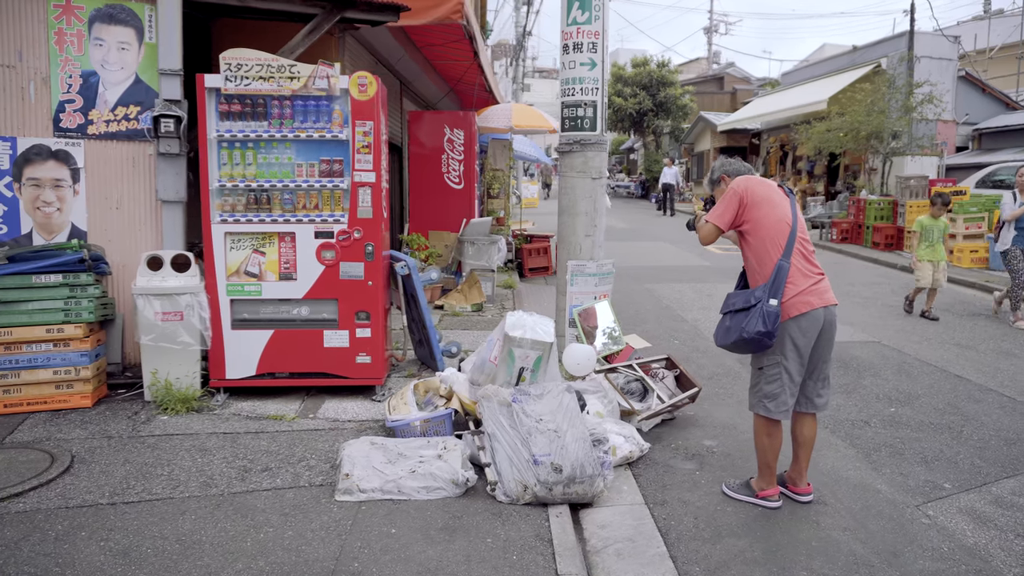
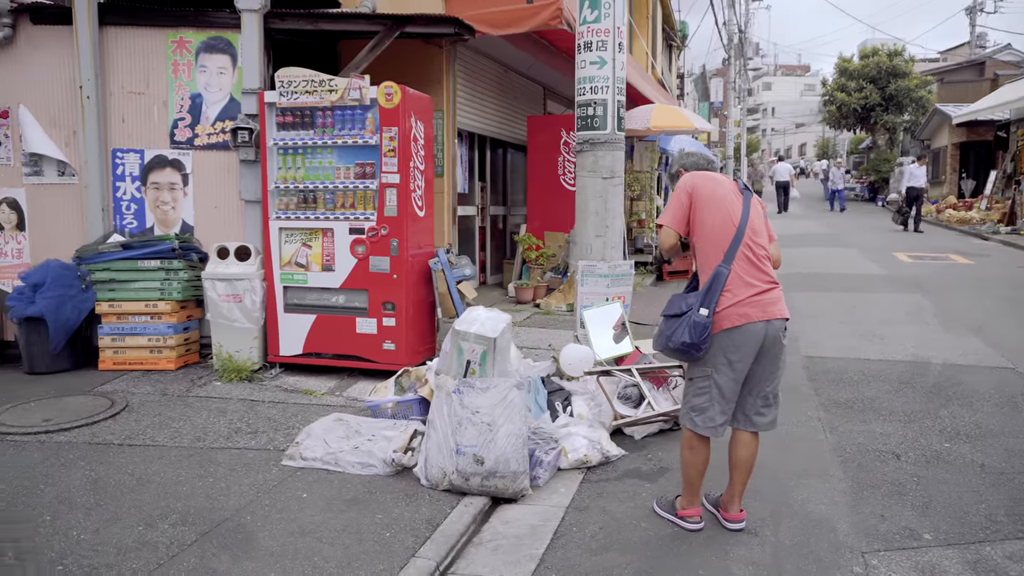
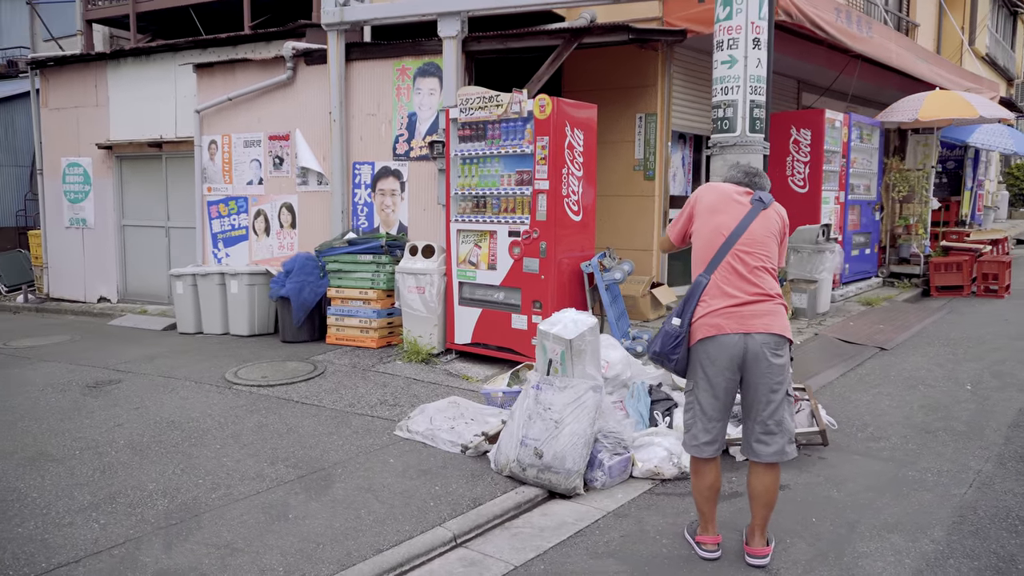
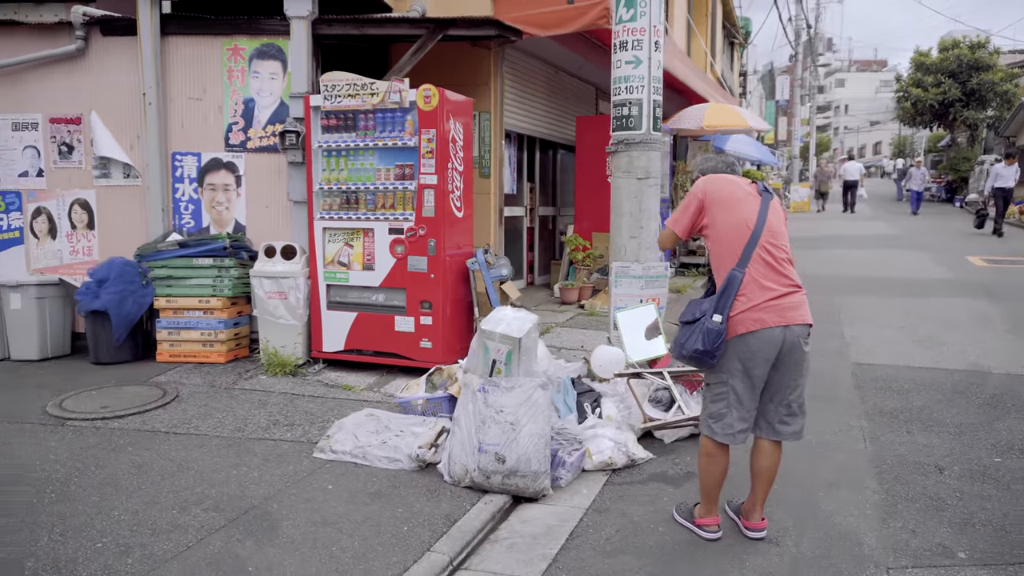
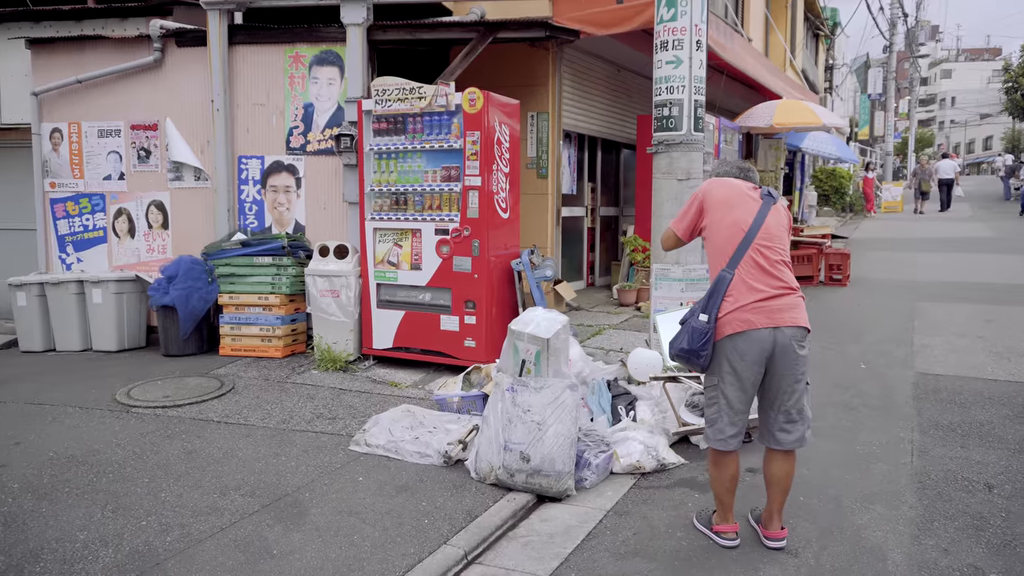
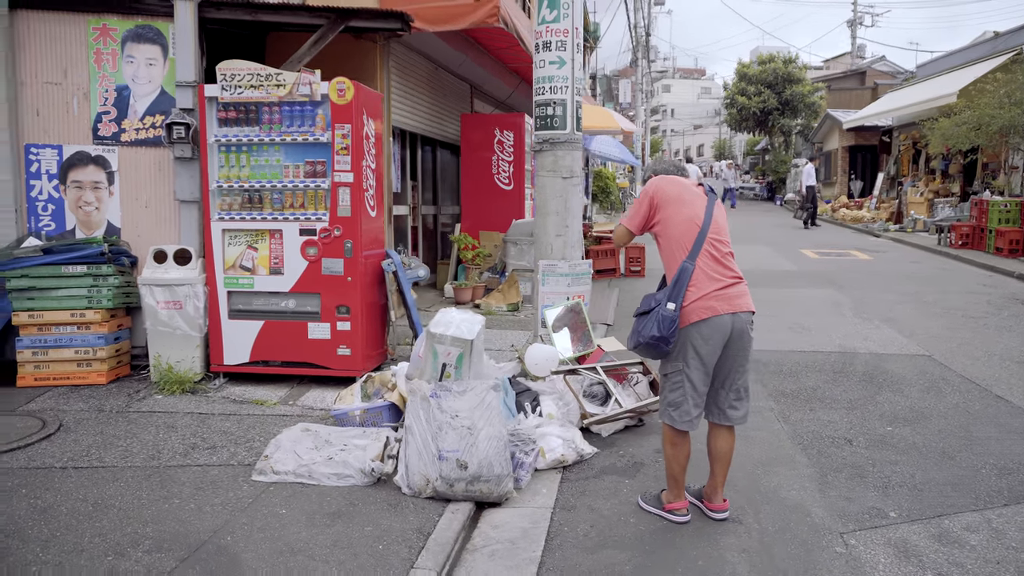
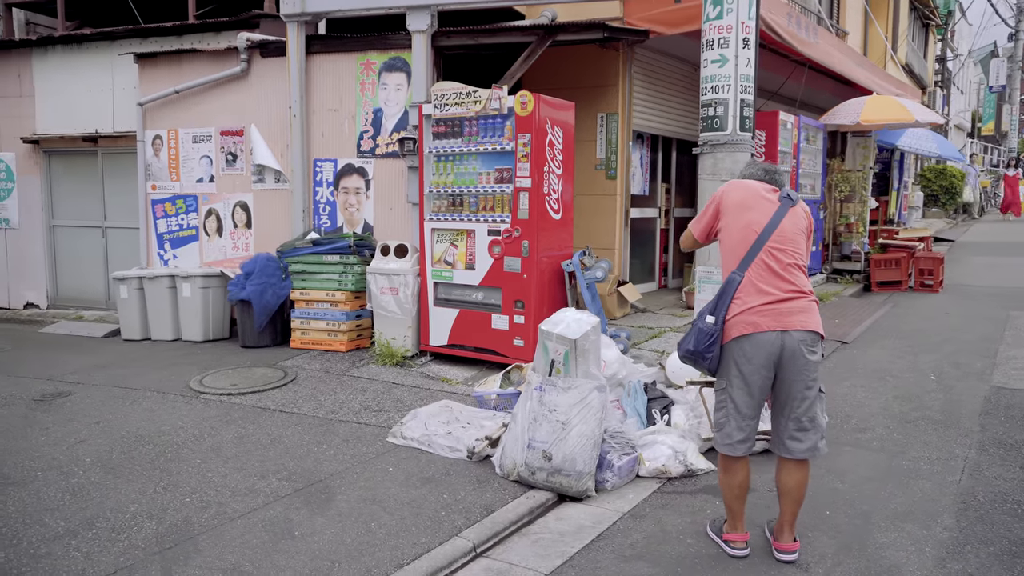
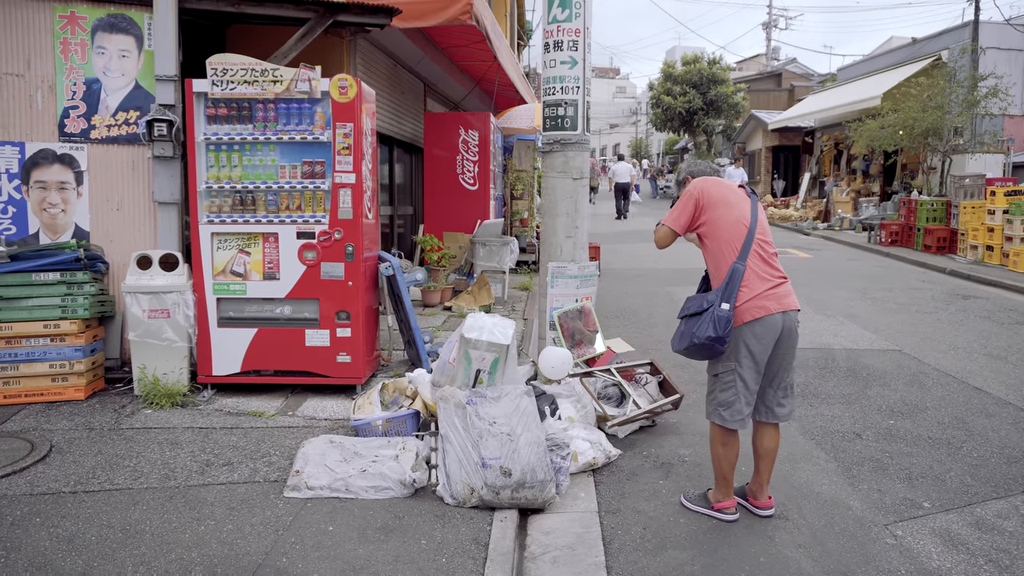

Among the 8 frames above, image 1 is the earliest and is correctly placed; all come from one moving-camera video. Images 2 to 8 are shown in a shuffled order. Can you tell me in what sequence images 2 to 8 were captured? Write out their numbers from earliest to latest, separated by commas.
8, 6, 2, 4, 5, 7, 3
